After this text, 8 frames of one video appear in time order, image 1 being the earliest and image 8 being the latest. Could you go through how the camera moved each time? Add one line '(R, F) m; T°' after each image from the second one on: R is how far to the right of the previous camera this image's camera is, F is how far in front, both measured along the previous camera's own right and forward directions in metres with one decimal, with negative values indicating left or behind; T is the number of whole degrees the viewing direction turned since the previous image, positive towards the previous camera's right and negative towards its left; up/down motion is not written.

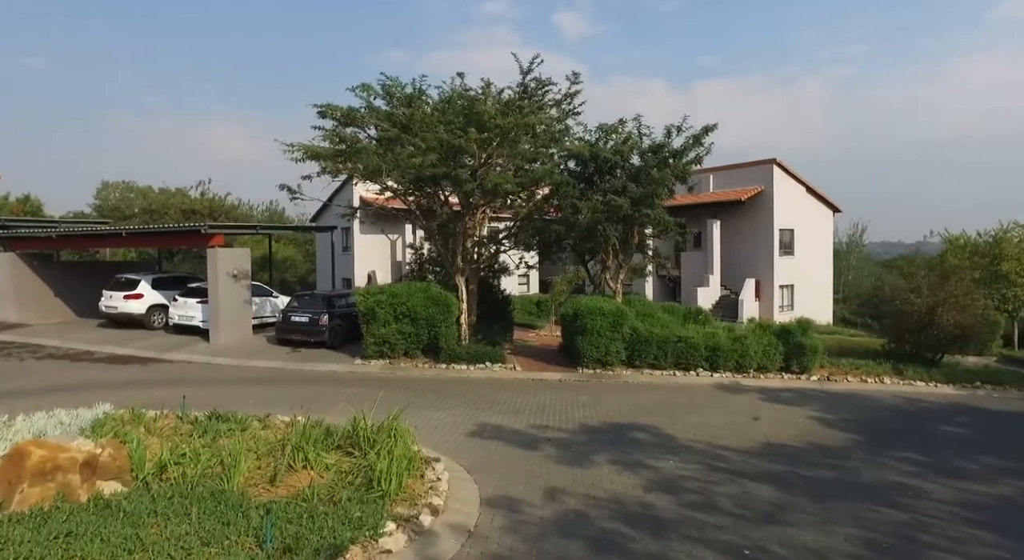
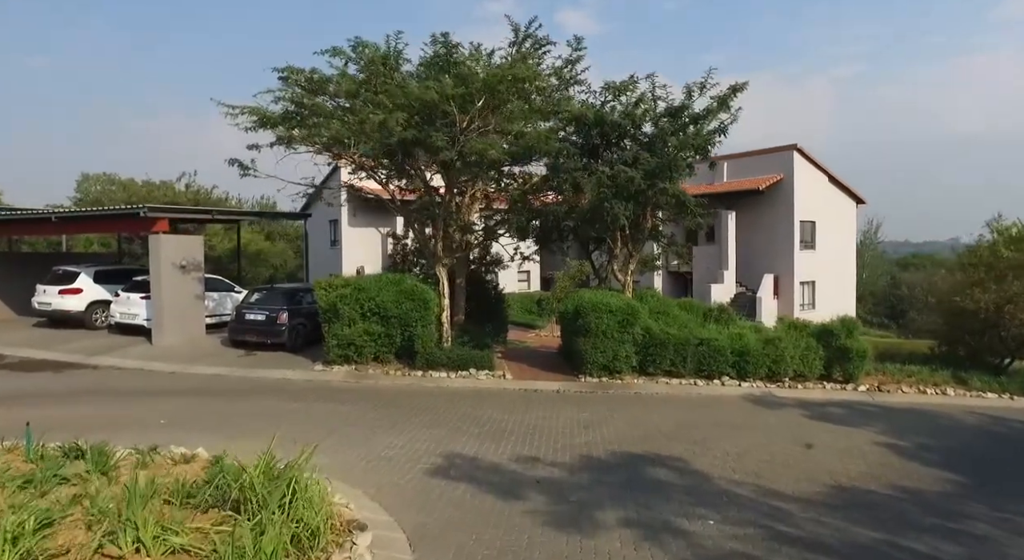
(+0.3, +2.4) m; 0°
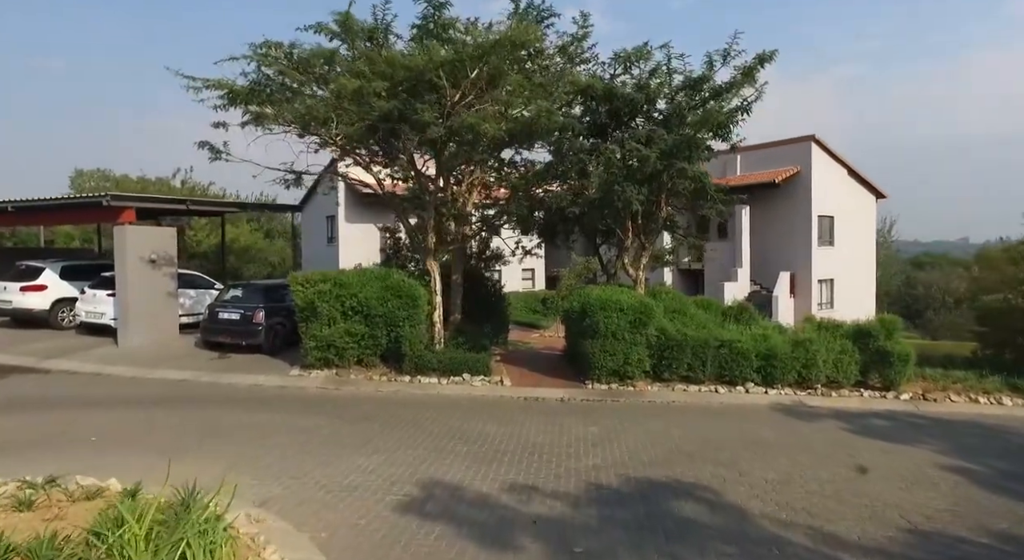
(+0.1, +1.3) m; -1°
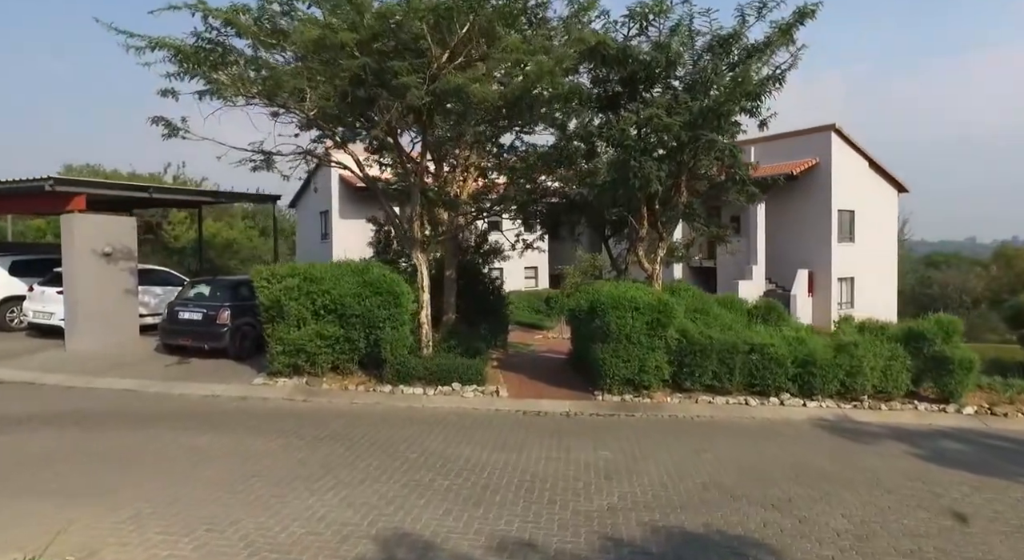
(+0.1, +1.5) m; 0°
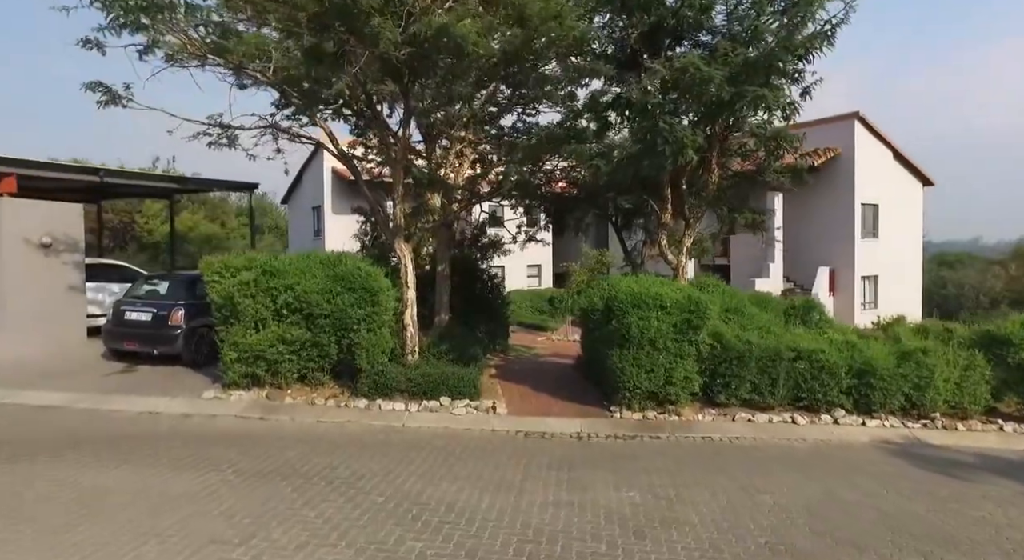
(0.0, +1.6) m; 0°
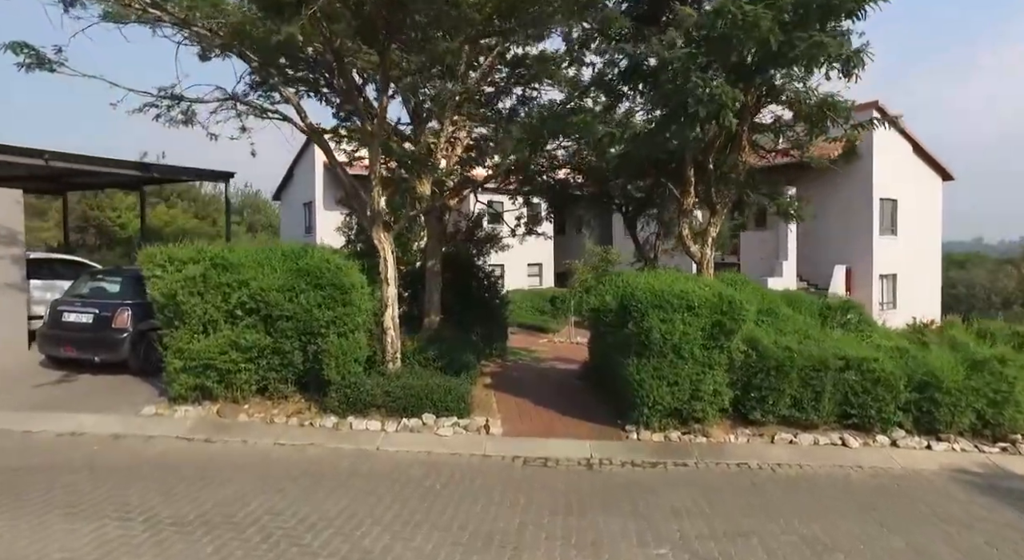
(0.0, +1.3) m; 0°
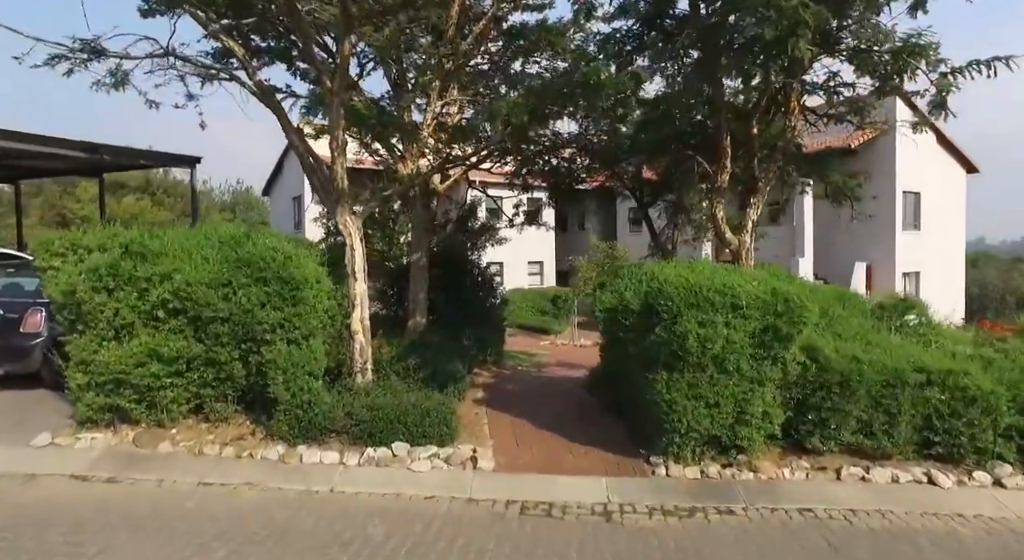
(+0.1, +1.5) m; 0°
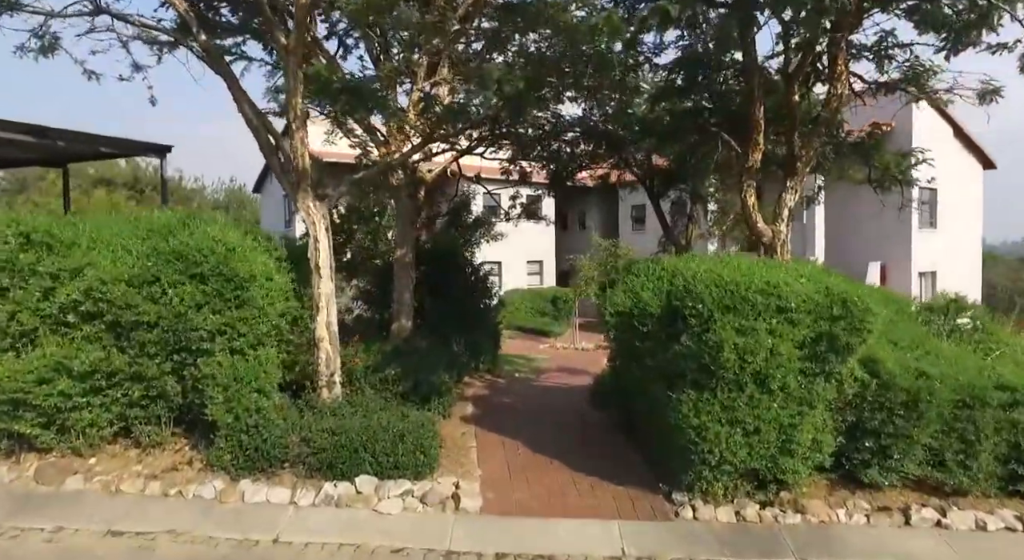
(+0.1, +1.0) m; 0°
